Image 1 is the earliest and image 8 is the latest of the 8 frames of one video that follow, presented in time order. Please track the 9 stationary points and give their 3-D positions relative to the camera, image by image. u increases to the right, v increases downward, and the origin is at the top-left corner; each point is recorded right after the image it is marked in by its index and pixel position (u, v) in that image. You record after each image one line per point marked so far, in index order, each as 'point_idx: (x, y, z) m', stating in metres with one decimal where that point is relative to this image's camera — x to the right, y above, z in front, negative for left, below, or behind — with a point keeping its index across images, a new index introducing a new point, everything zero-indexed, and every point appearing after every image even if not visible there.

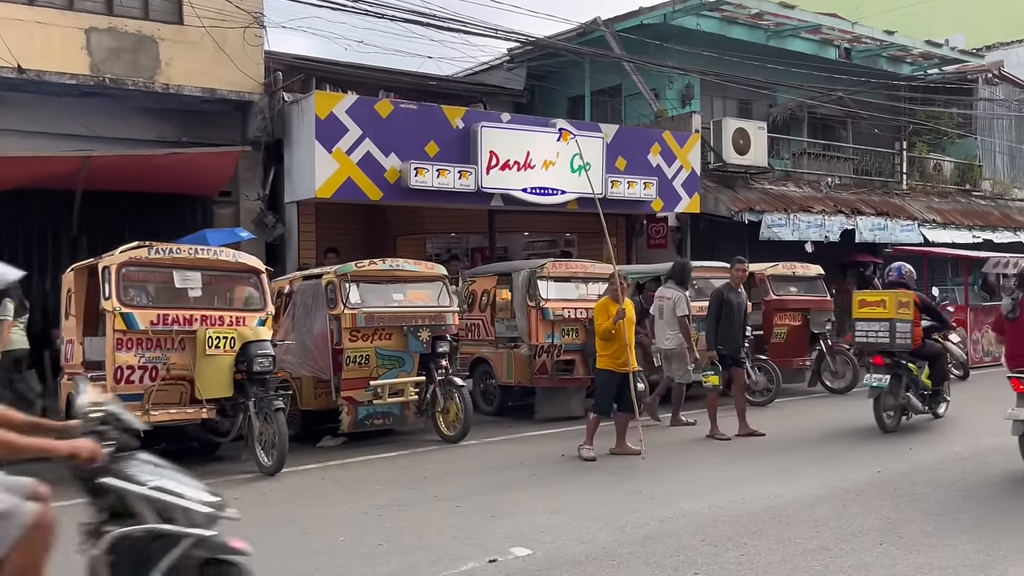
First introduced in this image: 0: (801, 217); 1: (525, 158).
0: (+5.6, +1.4, +16.5) m
1: (+0.2, +1.9, +12.8) m
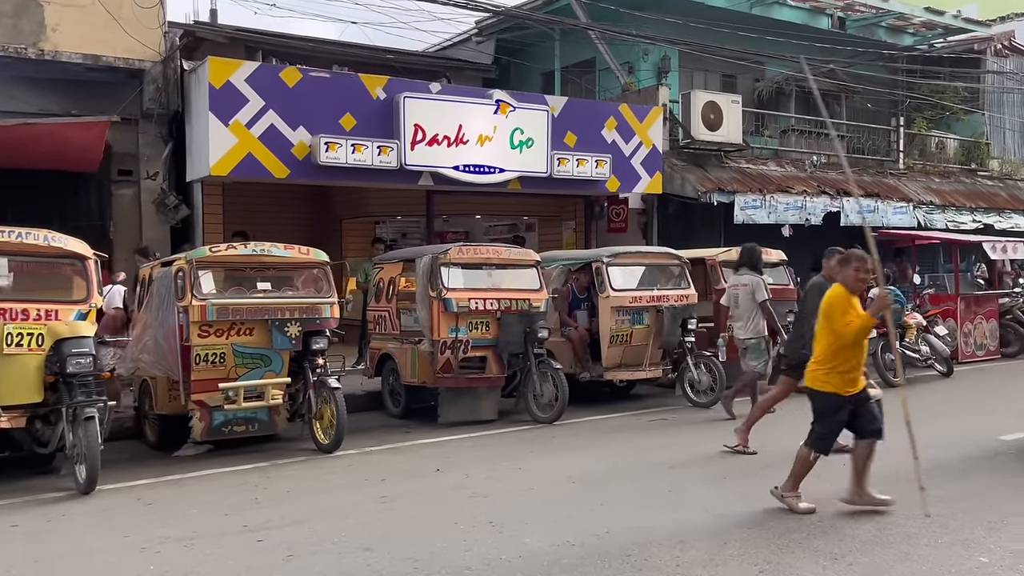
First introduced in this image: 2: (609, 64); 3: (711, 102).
0: (+4.7, +1.6, +15.2) m
1: (-0.8, +2.1, +11.6) m
2: (+1.9, +4.5, +17.3) m
3: (+3.5, +3.2, +14.9) m
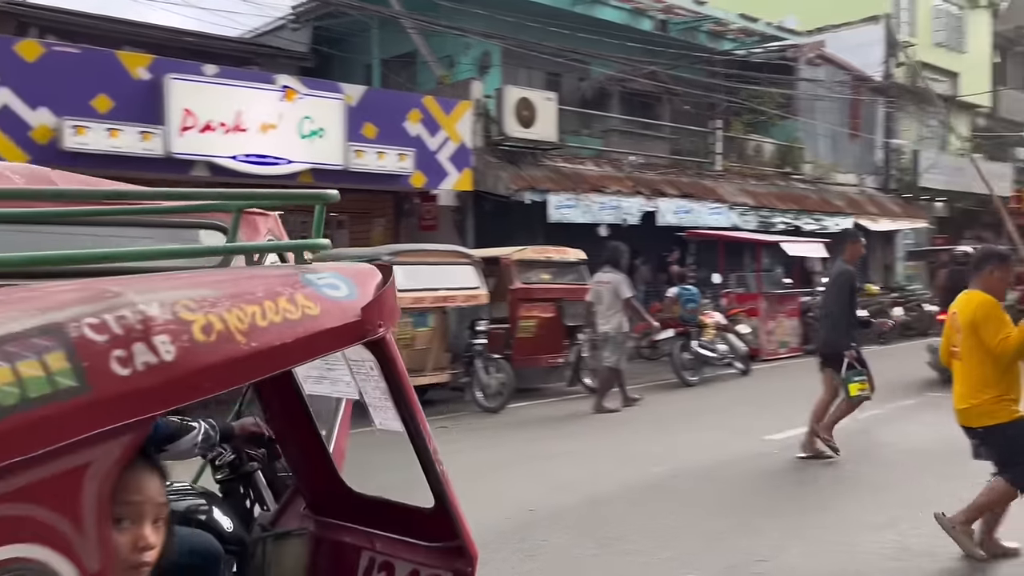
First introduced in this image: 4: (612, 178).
0: (+1.4, +1.6, +15.0) m
1: (-3.5, +2.1, +10.7) m
2: (-1.7, +4.5, +16.7) m
3: (+0.2, +3.2, +14.6) m
4: (+1.9, +2.1, +16.0) m
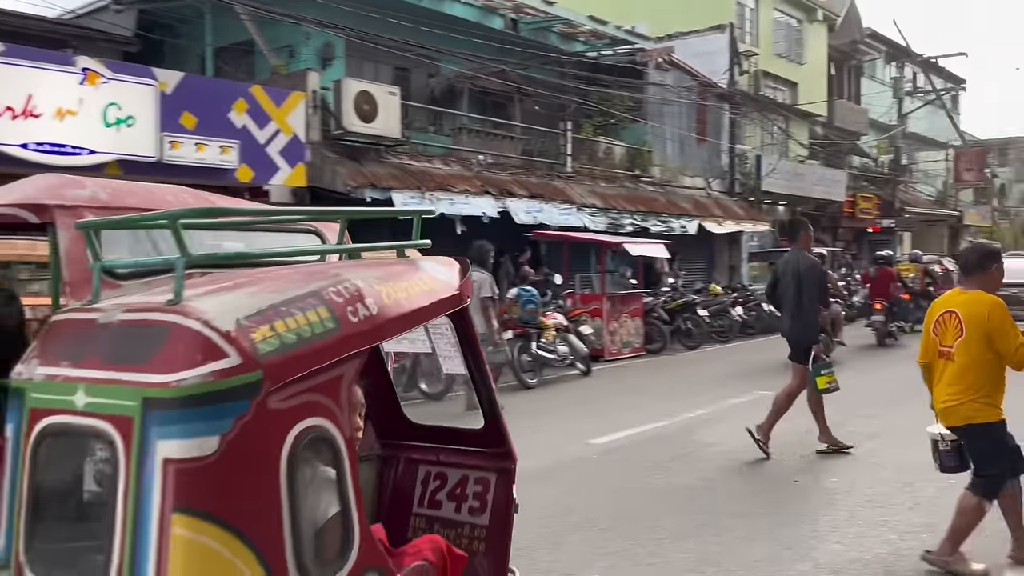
0: (-1.3, +1.6, +14.6) m
1: (-5.5, +2.1, +9.6) m
2: (-4.6, +4.5, +15.8) m
3: (-2.4, +3.2, +14.0) m
4: (-1.0, +2.0, +15.7) m
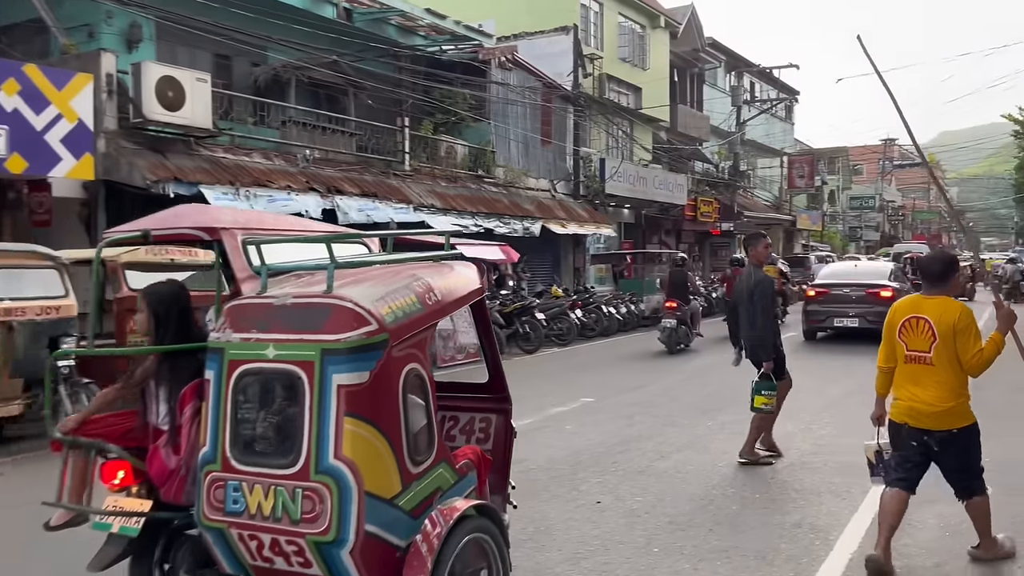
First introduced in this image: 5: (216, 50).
0: (-4.1, +1.5, +13.5) m
1: (-7.4, +2.0, +7.9) m
2: (-7.6, +4.4, +14.1) m
3: (-5.1, +3.1, +12.7) m
4: (-4.0, +2.0, +14.6) m
5: (-5.6, +4.5, +16.2) m
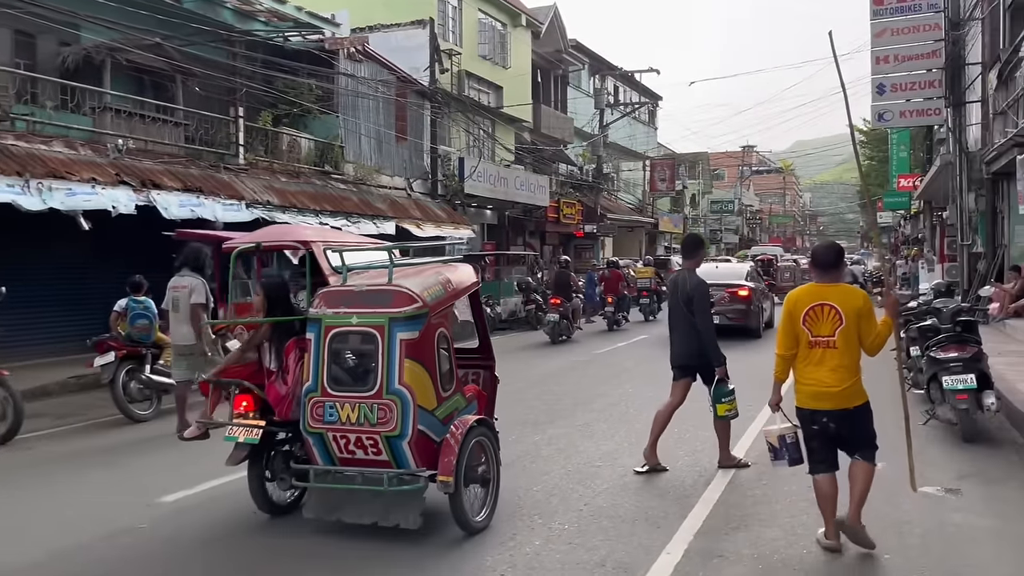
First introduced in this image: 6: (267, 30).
0: (-6.5, +1.4, +11.9) m
1: (-9.0, +1.9, +5.9) m
2: (-10.0, +4.3, +12.1) m
3: (-7.4, +3.1, +11.0) m
4: (-6.5, +1.9, +13.1) m
5: (-8.4, +4.5, +14.4) m
6: (-5.4, +5.7, +18.9) m
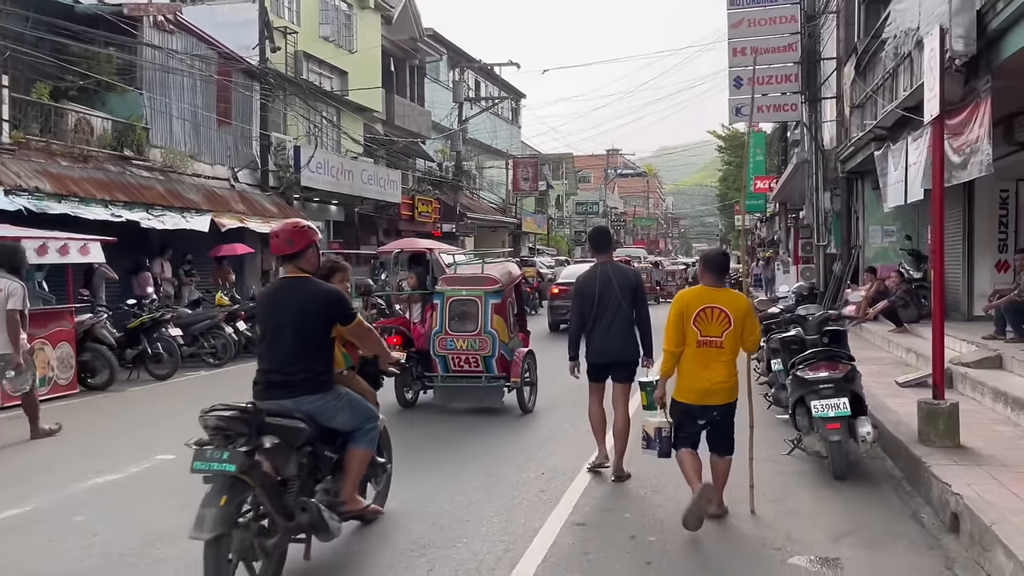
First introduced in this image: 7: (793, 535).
0: (-8.7, +1.4, +9.0) m
1: (-10.3, +1.9, +2.6) m
2: (-12.2, +4.2, +8.6) m
3: (-9.5, +3.0, +7.9) m
4: (-8.9, +1.8, +10.1) m
5: (-11.0, +4.4, +11.1) m
6: (-8.7, +5.6, +16.0) m
7: (+1.7, -1.5, +5.2) m
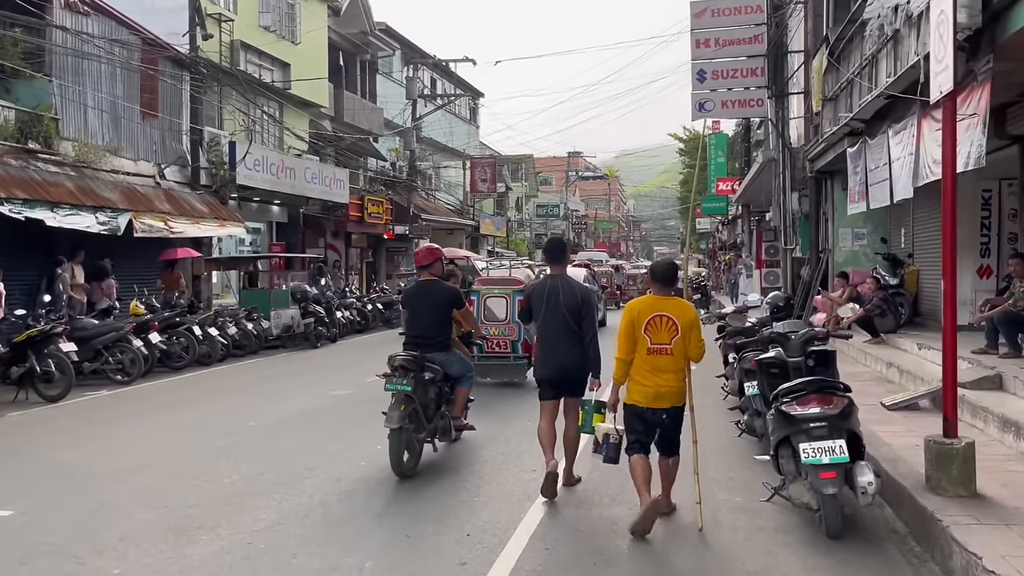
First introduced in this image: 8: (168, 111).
0: (-9.3, +1.3, +7.3) m
1: (-10.6, +1.8, +0.9) m
2: (-12.8, +4.1, +6.8) m
3: (-10.0, +2.9, +6.2) m
4: (-9.5, +1.7, +8.4) m
5: (-11.7, +4.3, +9.4) m
6: (-9.6, +5.5, +14.3) m
7: (+1.3, -1.6, +4.0) m
8: (-7.8, +4.0, +19.5) m
